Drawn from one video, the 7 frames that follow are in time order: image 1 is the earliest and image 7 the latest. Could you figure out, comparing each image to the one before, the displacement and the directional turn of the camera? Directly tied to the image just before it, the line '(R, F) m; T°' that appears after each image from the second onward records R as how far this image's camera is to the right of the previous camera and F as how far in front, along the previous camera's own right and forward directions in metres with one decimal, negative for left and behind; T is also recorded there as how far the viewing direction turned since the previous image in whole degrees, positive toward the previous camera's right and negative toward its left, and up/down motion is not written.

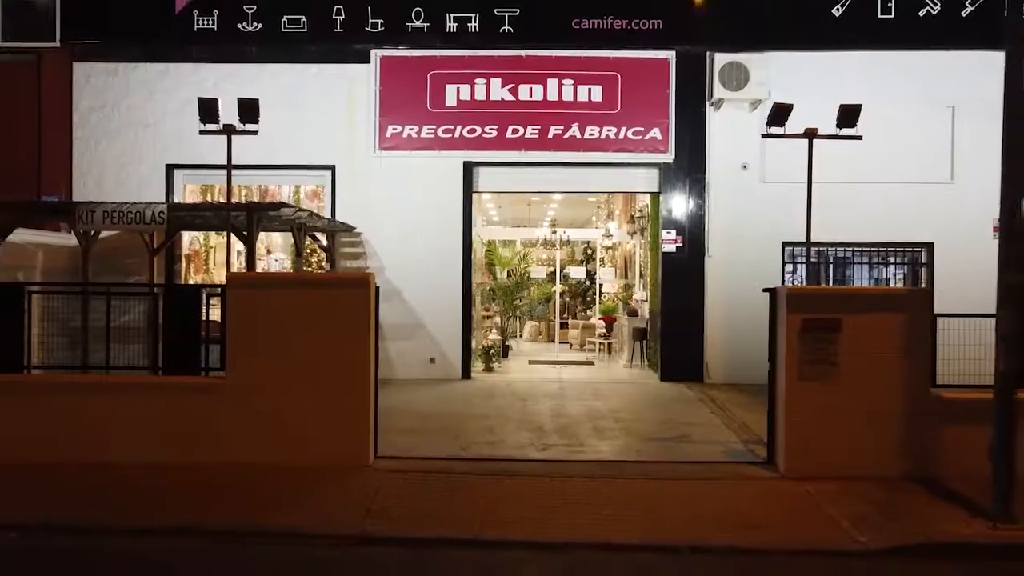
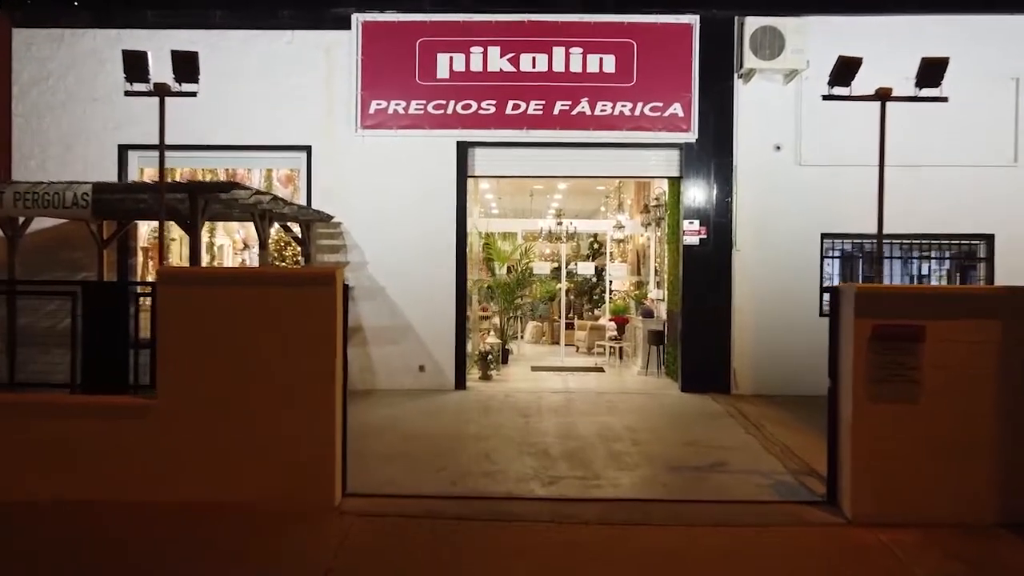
(0.0, +1.2) m; 0°
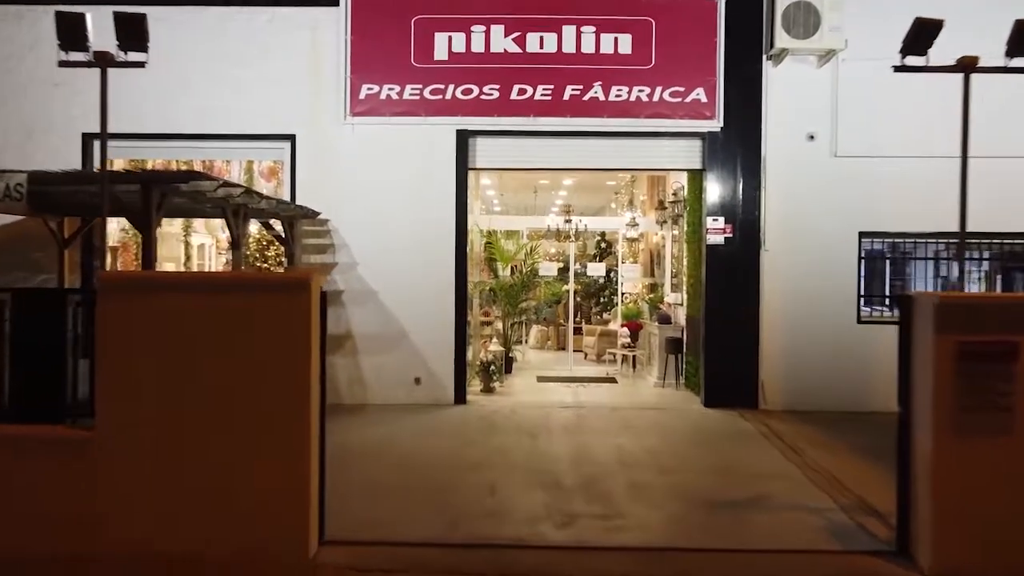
(-0.1, +0.8) m; 0°
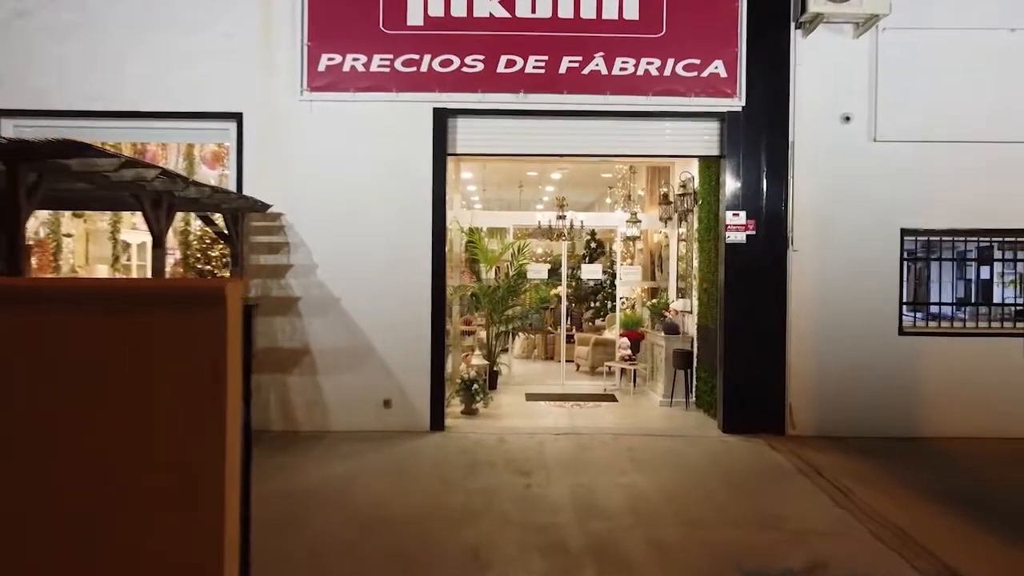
(-0.1, +1.1) m; +2°
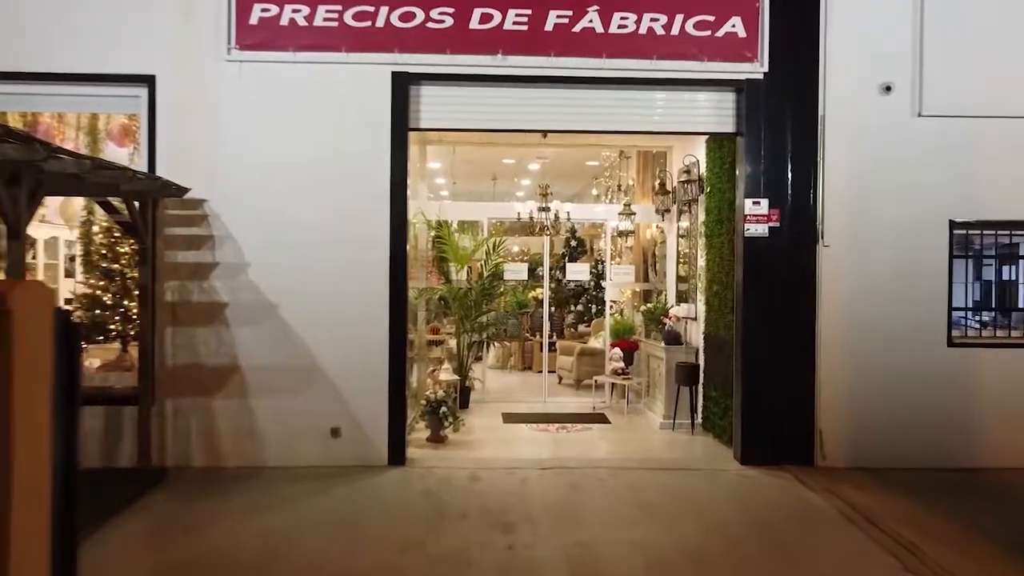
(0.0, +1.2) m; +2°
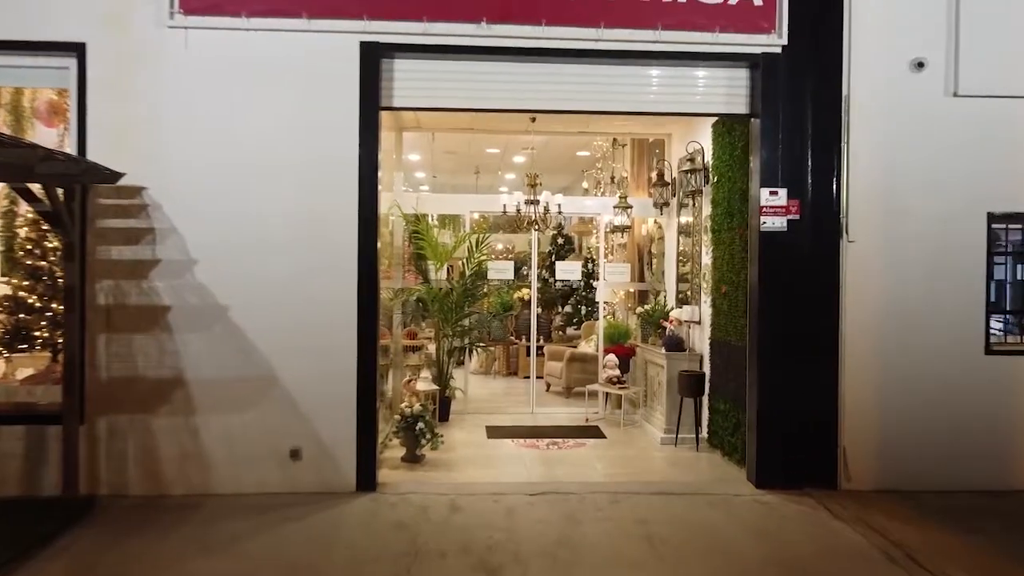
(0.0, +0.7) m; +1°
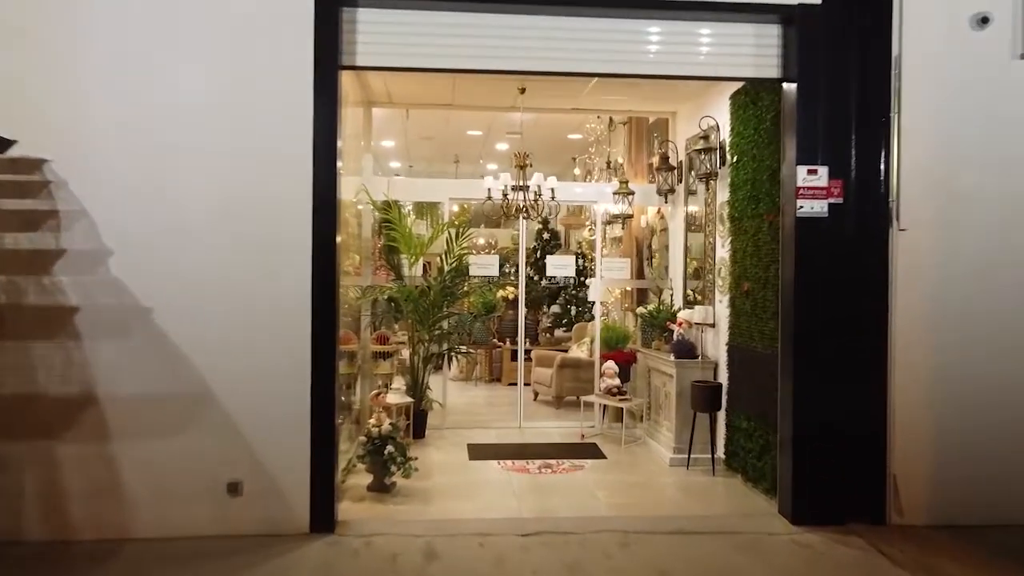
(0.0, +0.8) m; +1°
